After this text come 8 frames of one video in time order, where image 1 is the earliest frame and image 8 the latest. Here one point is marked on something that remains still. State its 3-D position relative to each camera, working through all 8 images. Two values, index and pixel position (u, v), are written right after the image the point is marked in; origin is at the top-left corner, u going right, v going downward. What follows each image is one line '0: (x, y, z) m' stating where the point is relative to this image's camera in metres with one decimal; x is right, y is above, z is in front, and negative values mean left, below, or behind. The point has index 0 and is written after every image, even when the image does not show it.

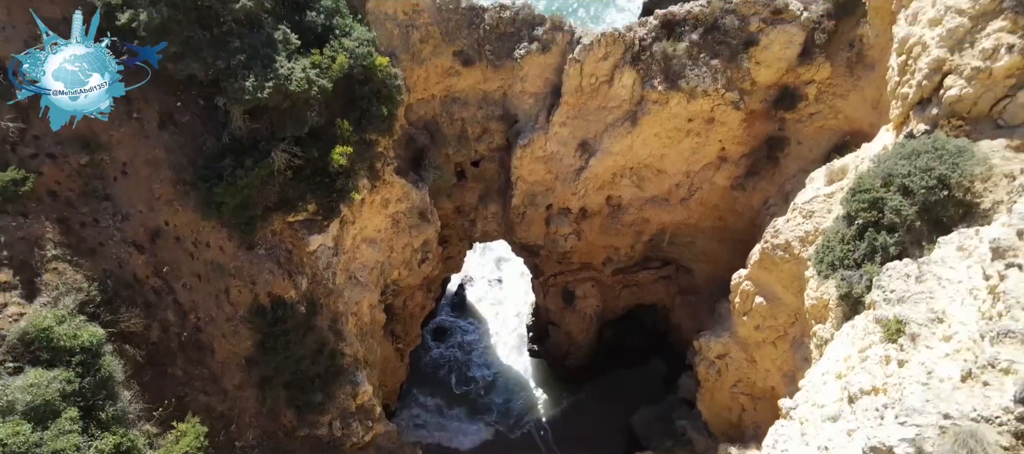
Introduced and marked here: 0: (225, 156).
0: (-2.7, +0.7, +7.1) m
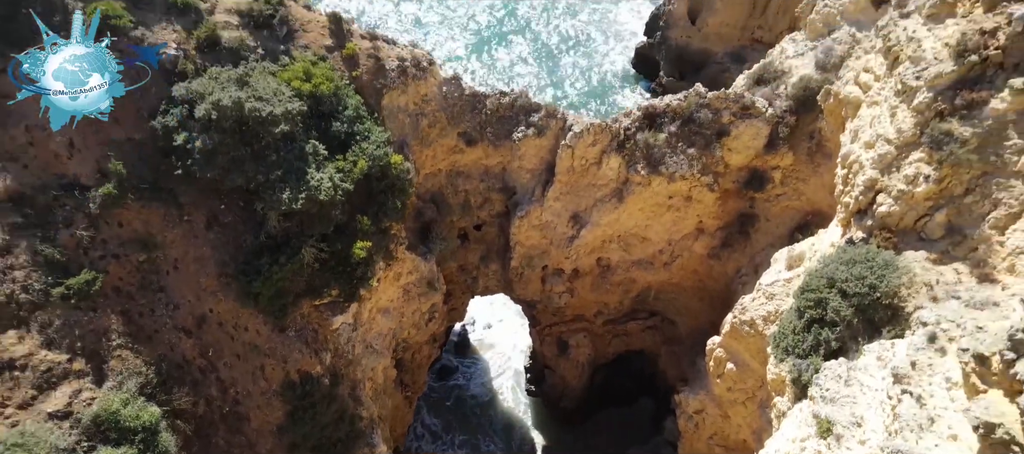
0: (-2.7, -0.3, +8.3) m
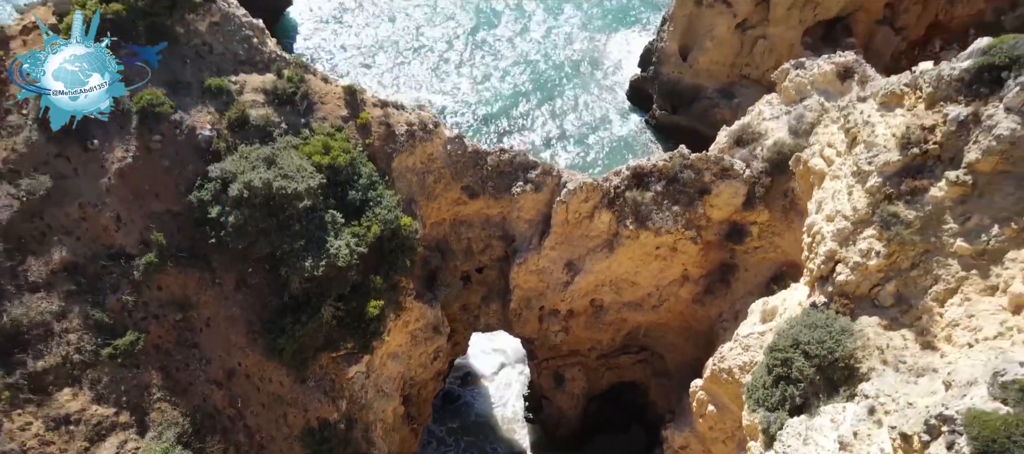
0: (-2.7, -1.0, +9.2) m
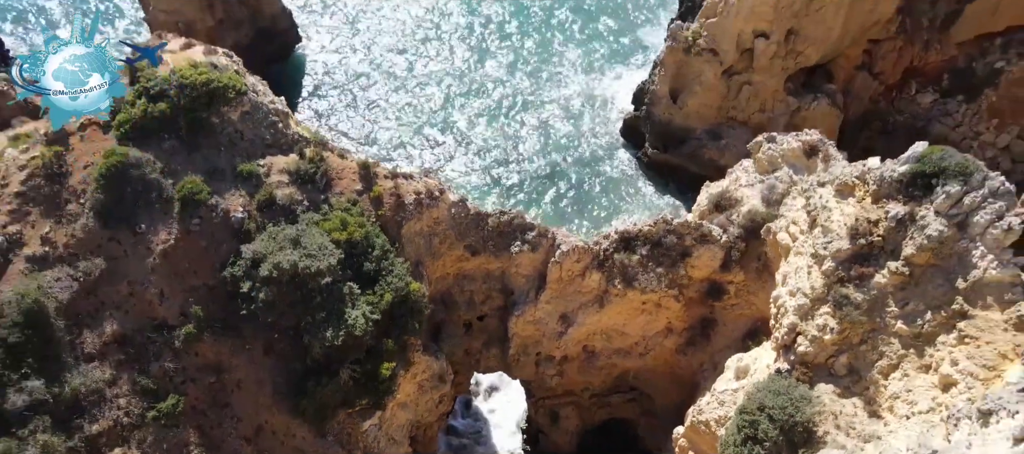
0: (-2.7, -2.0, +10.2) m
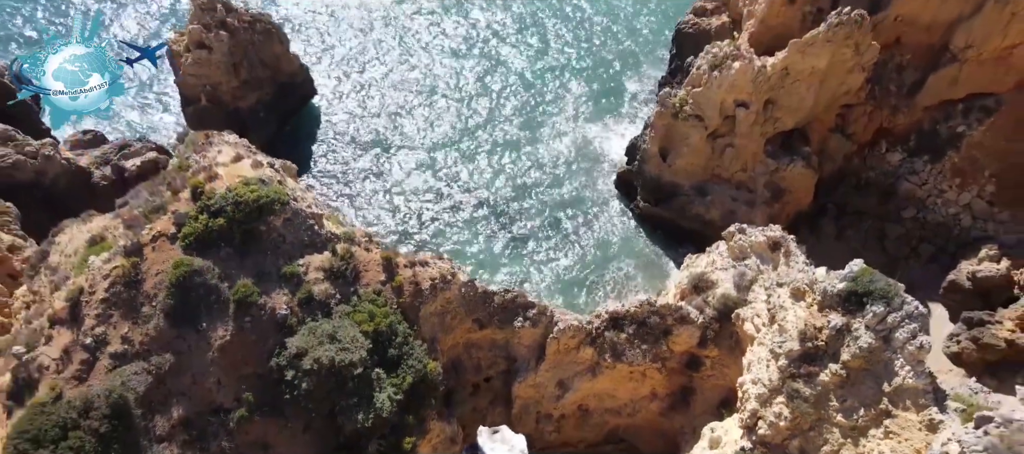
0: (-2.7, -3.5, +12.0) m
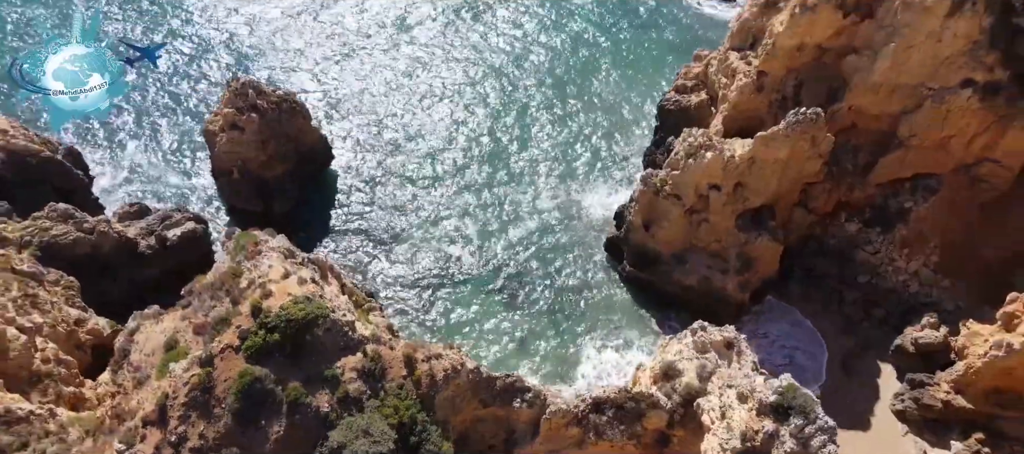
0: (-2.7, -5.8, +14.7) m
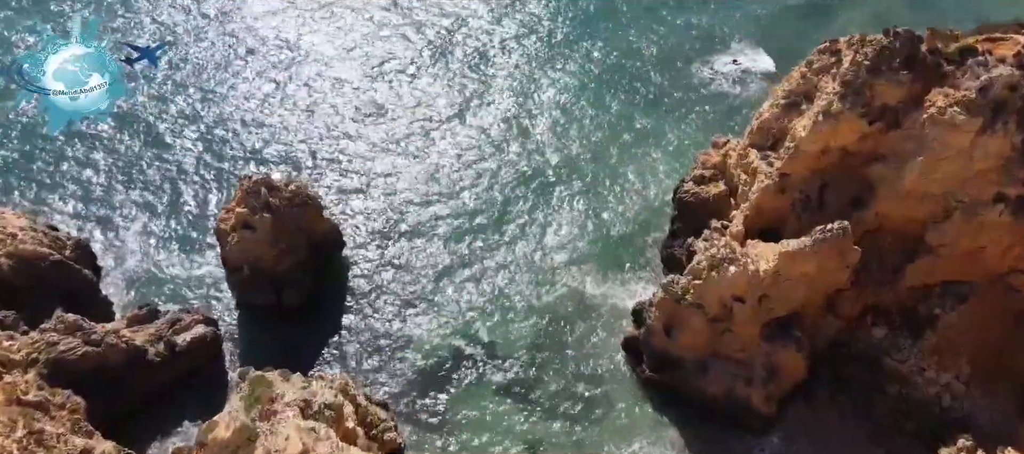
0: (-2.1, -9.4, +13.8) m
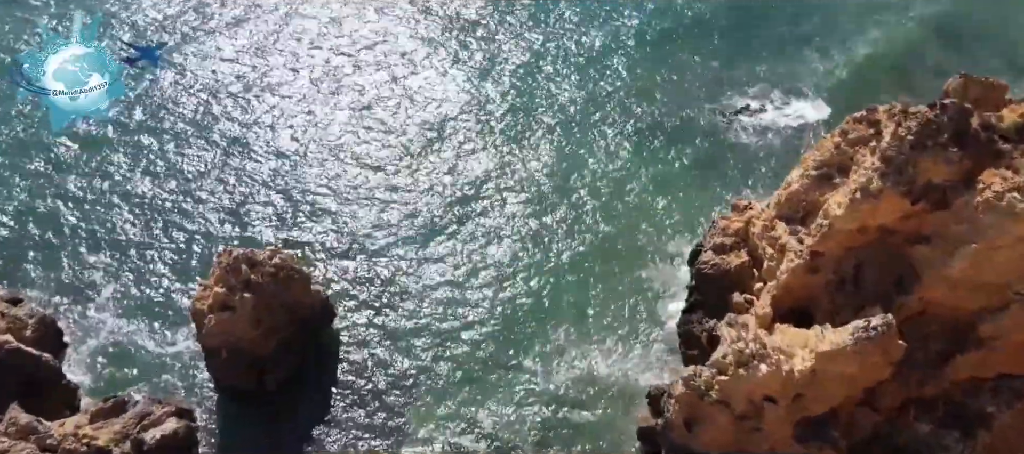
0: (-1.8, -11.9, +10.9) m
